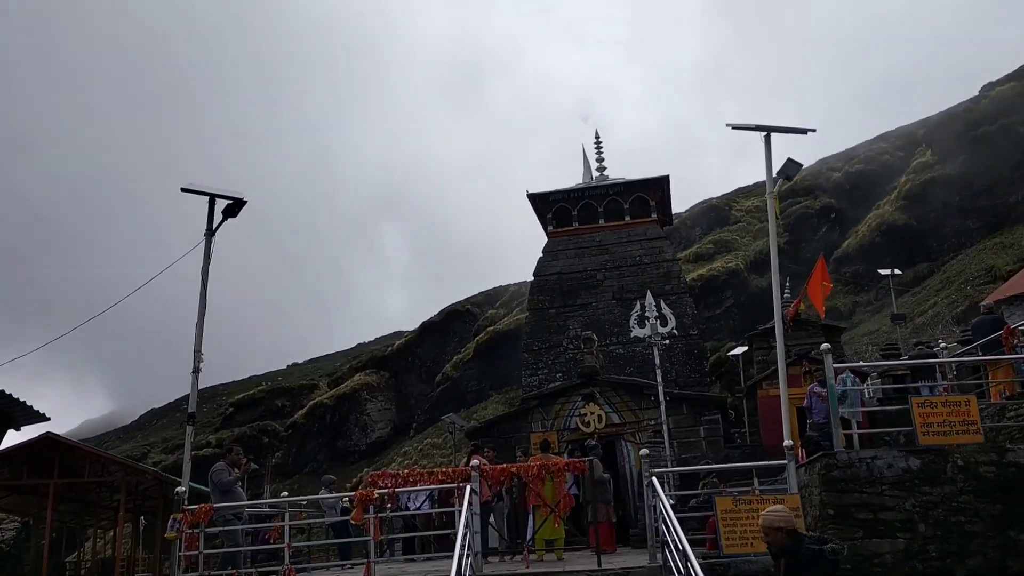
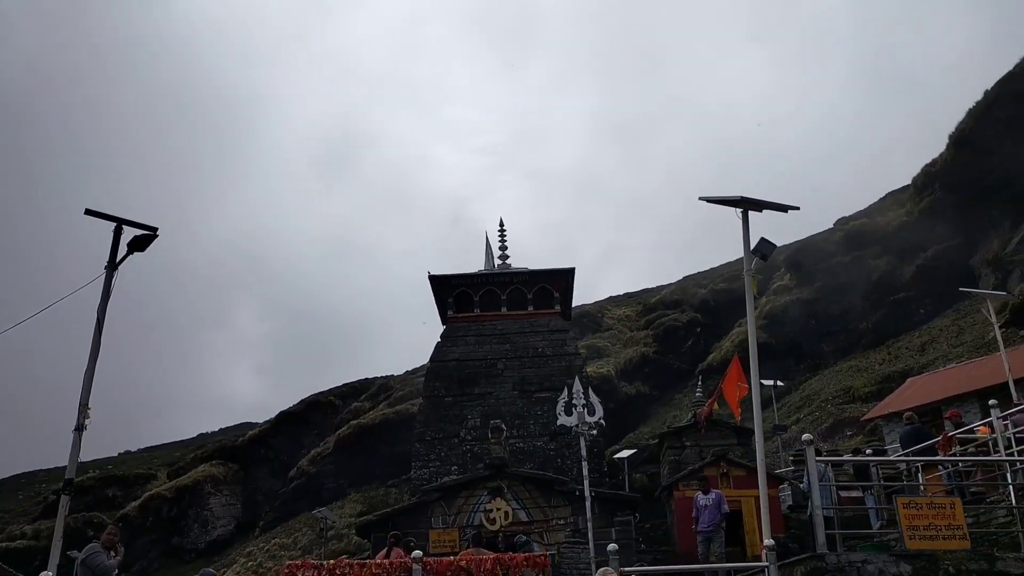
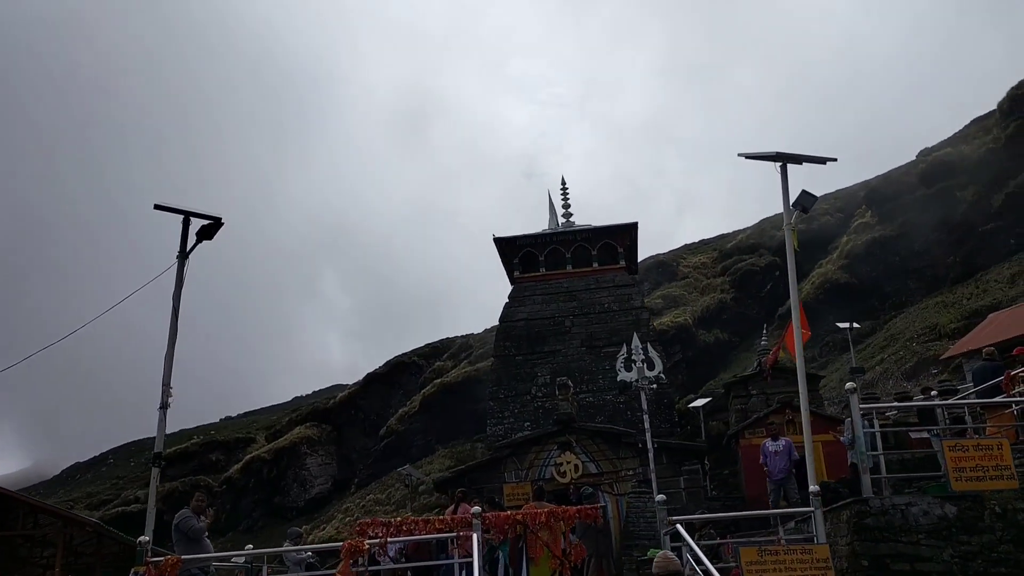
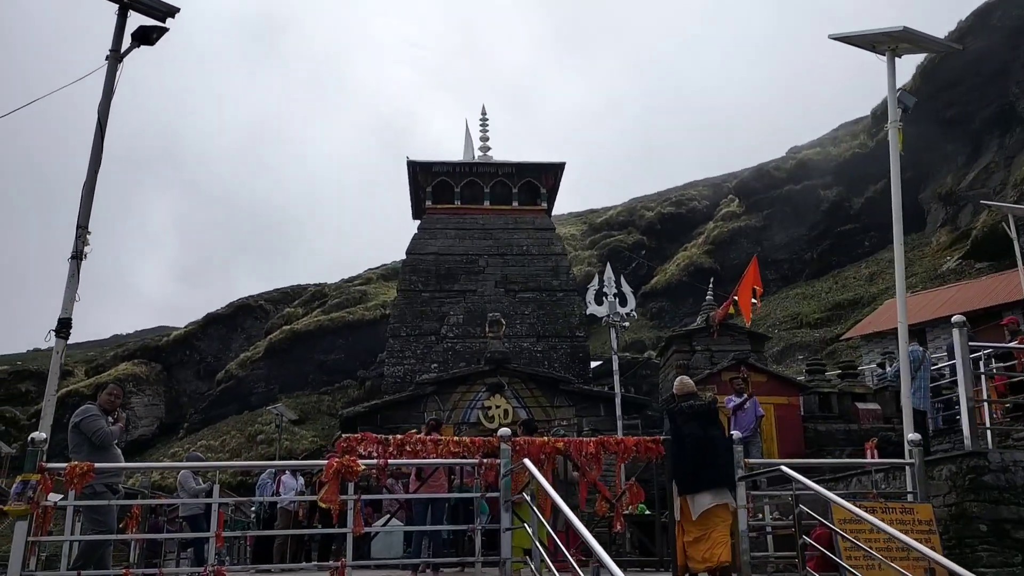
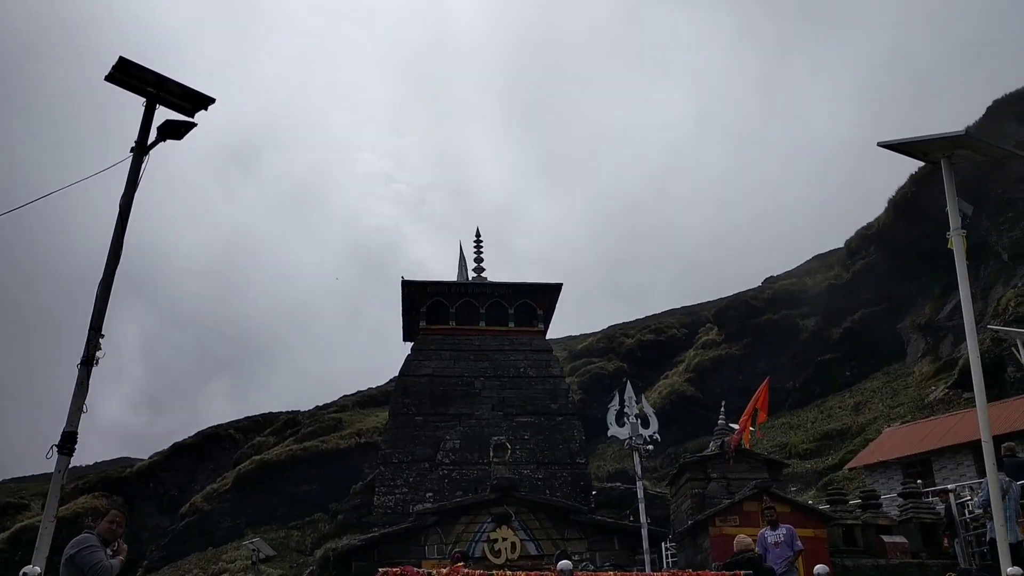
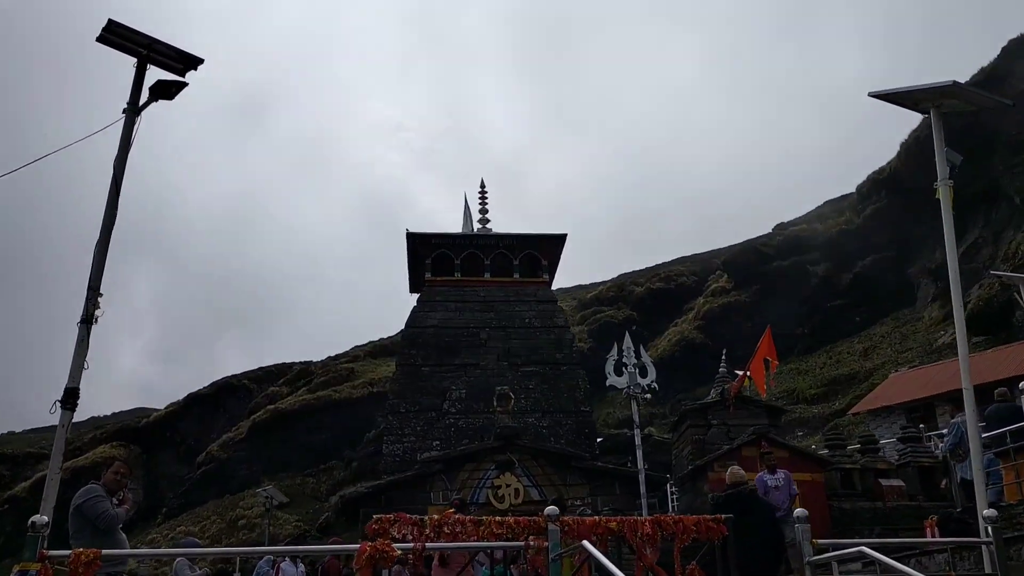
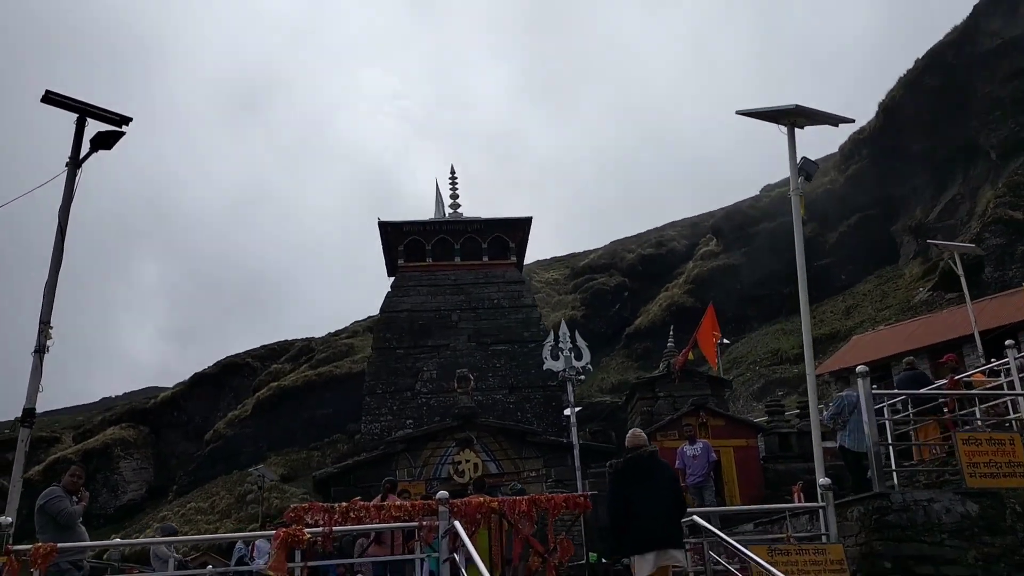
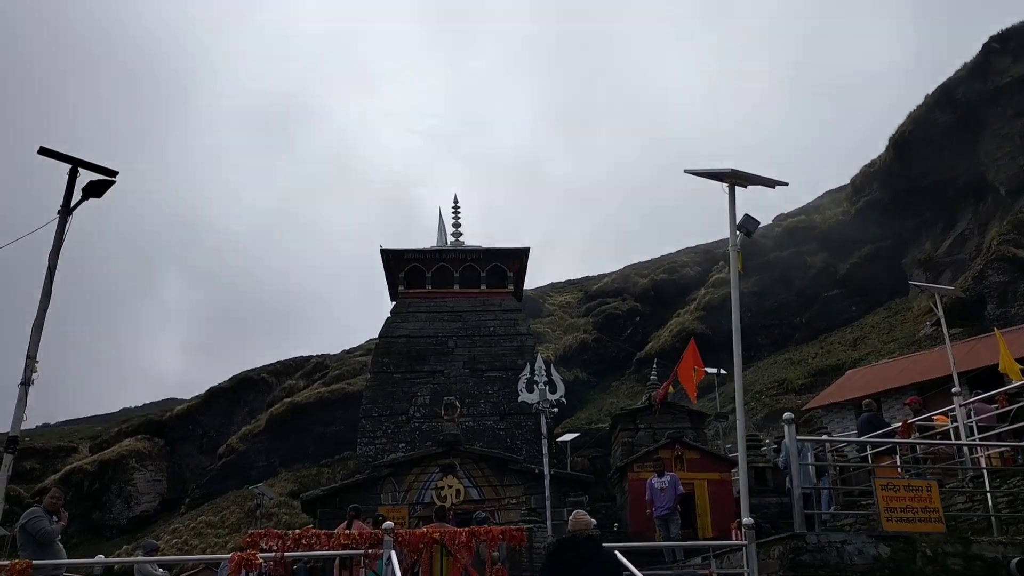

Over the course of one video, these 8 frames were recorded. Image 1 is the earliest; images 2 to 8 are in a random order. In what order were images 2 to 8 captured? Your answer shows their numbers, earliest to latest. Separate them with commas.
3, 2, 8, 7, 4, 6, 5
